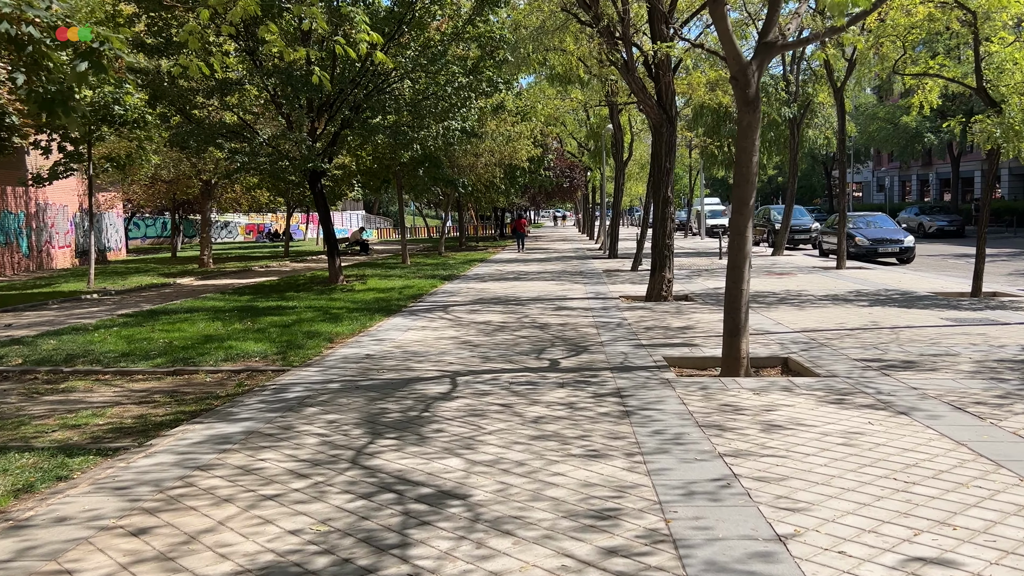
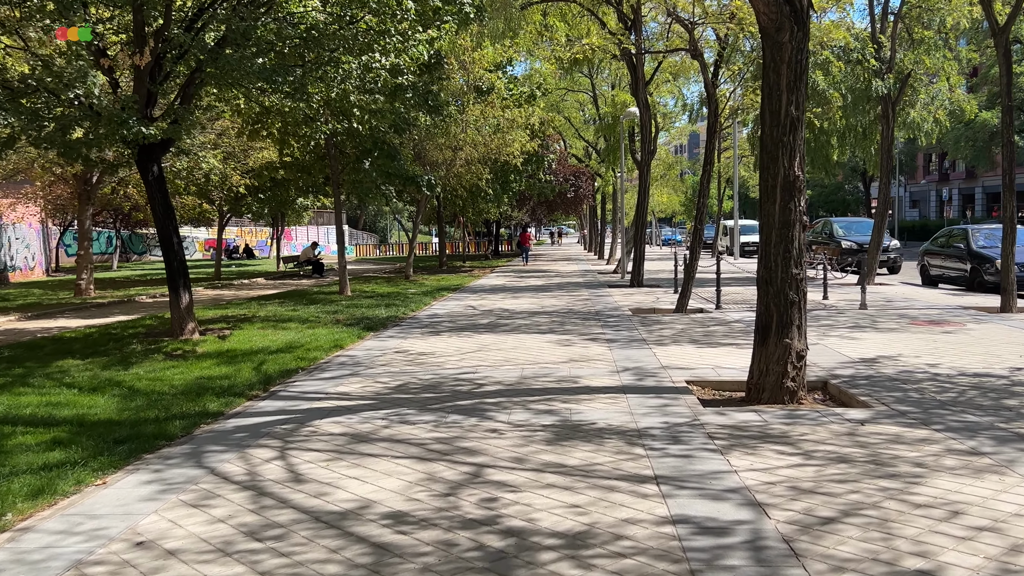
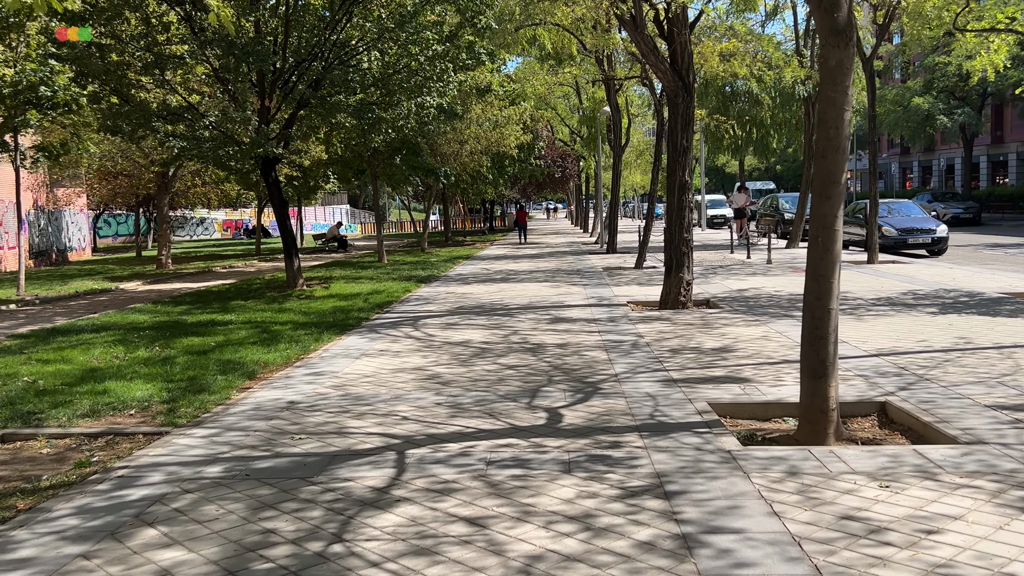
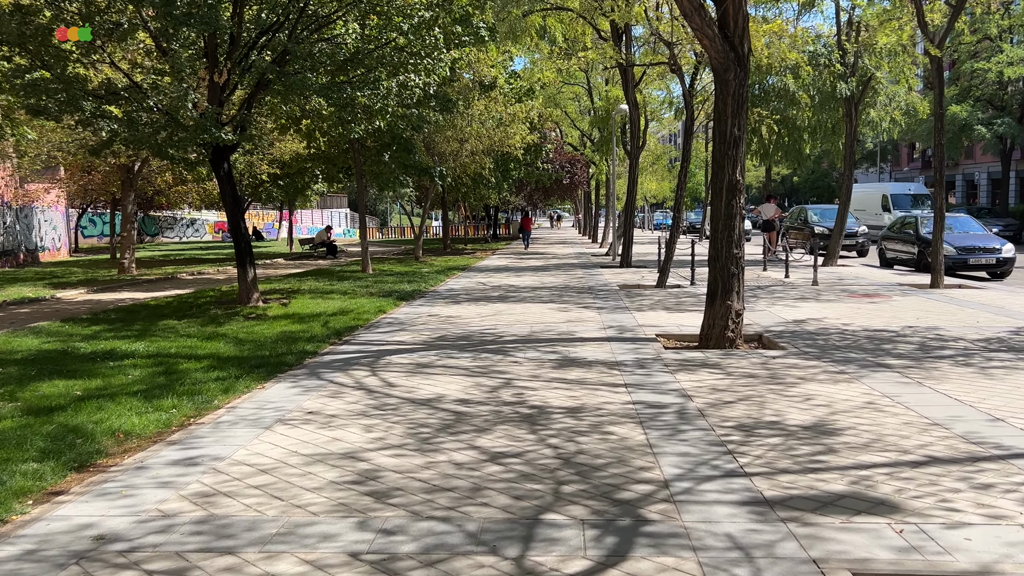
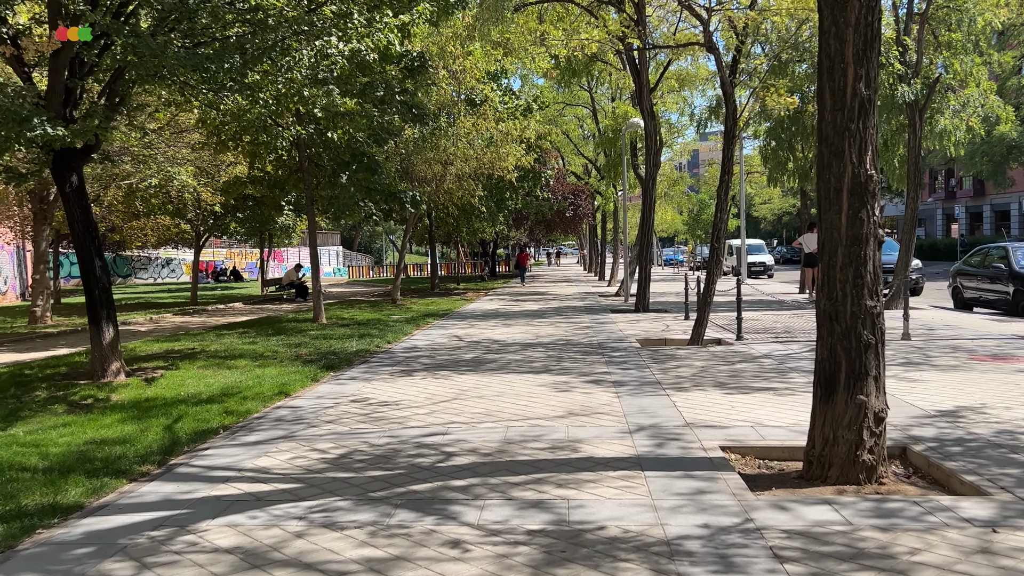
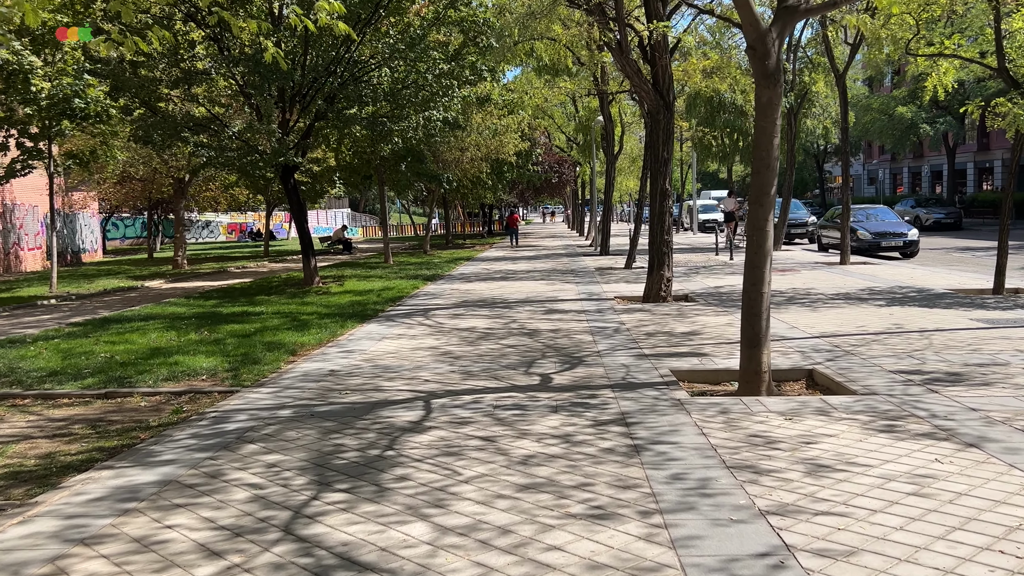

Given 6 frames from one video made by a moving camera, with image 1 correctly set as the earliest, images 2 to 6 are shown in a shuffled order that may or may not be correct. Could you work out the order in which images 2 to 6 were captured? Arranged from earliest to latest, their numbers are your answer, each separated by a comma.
6, 3, 4, 2, 5
